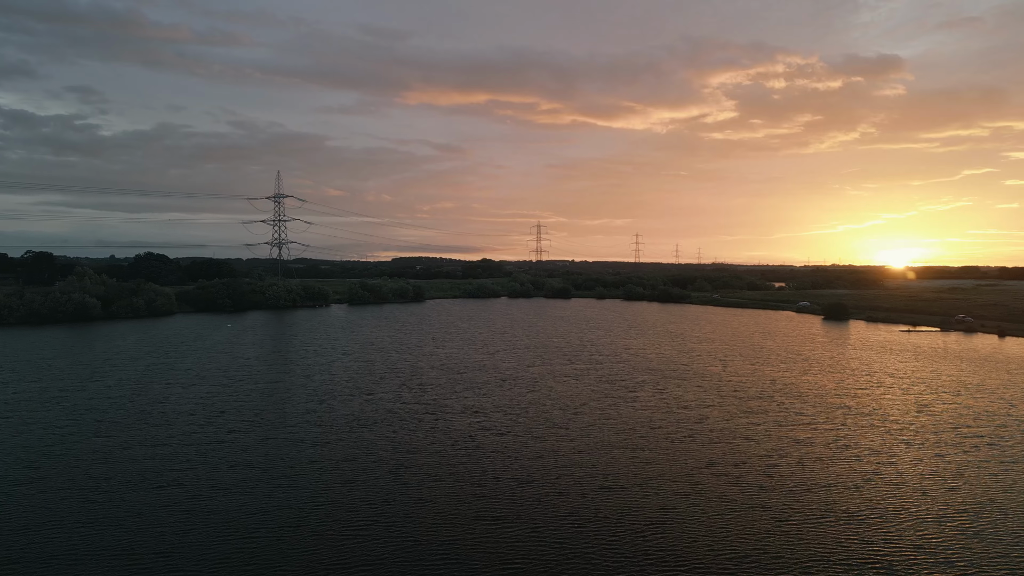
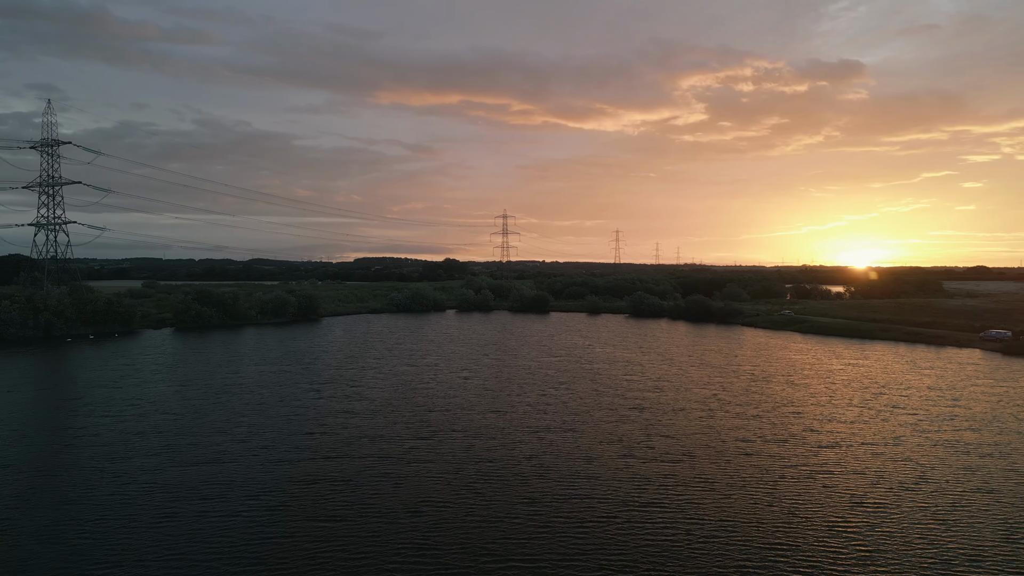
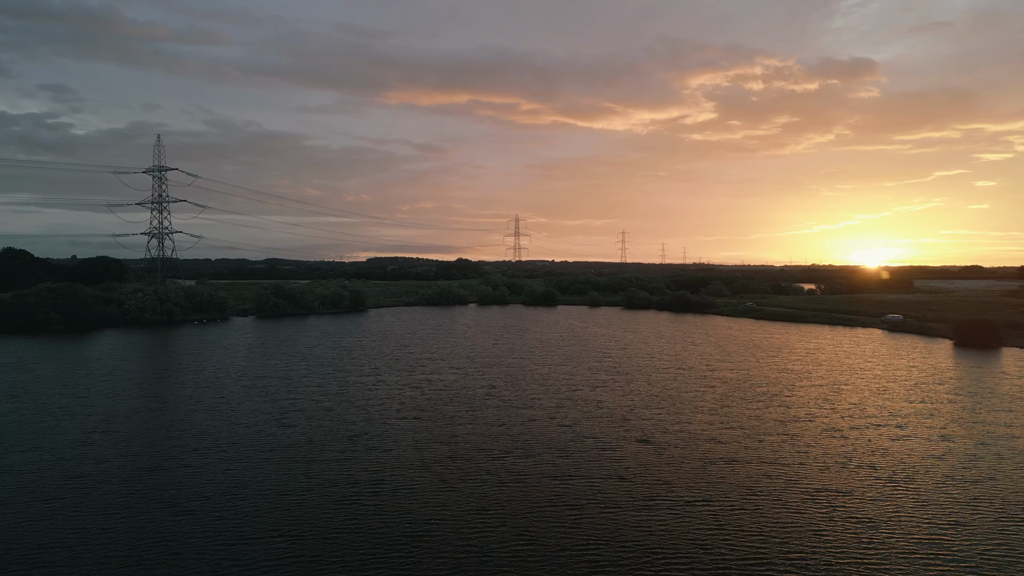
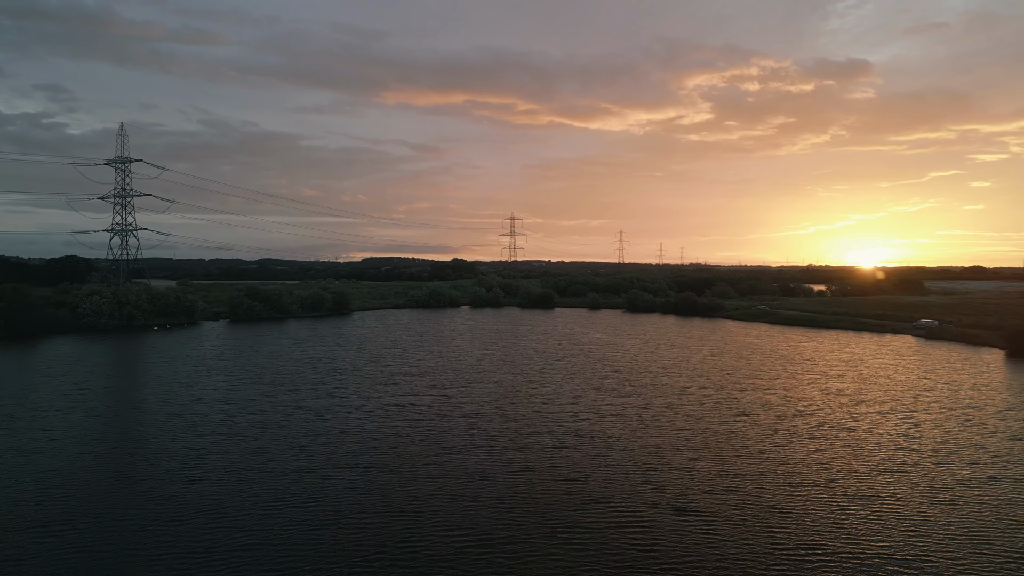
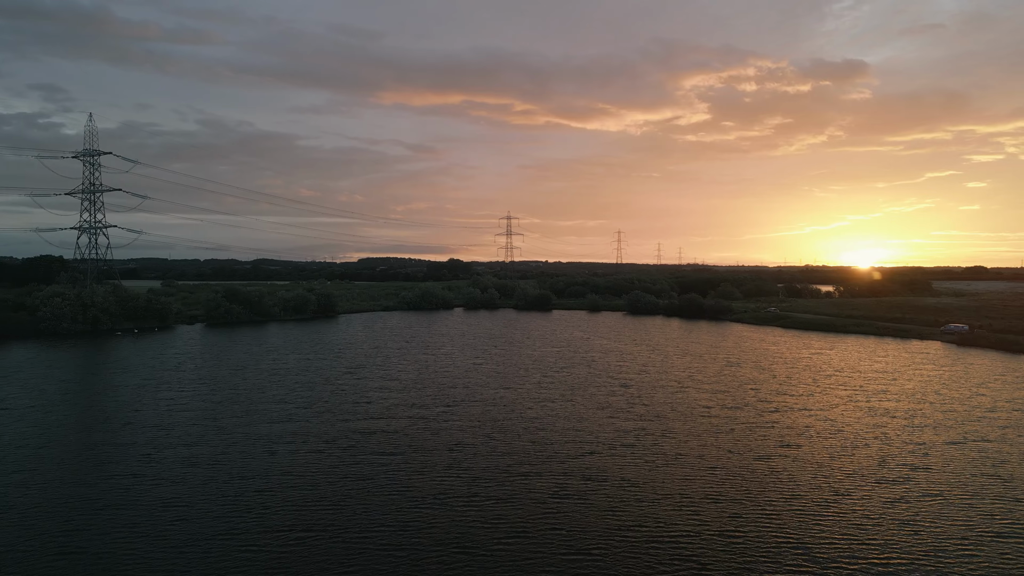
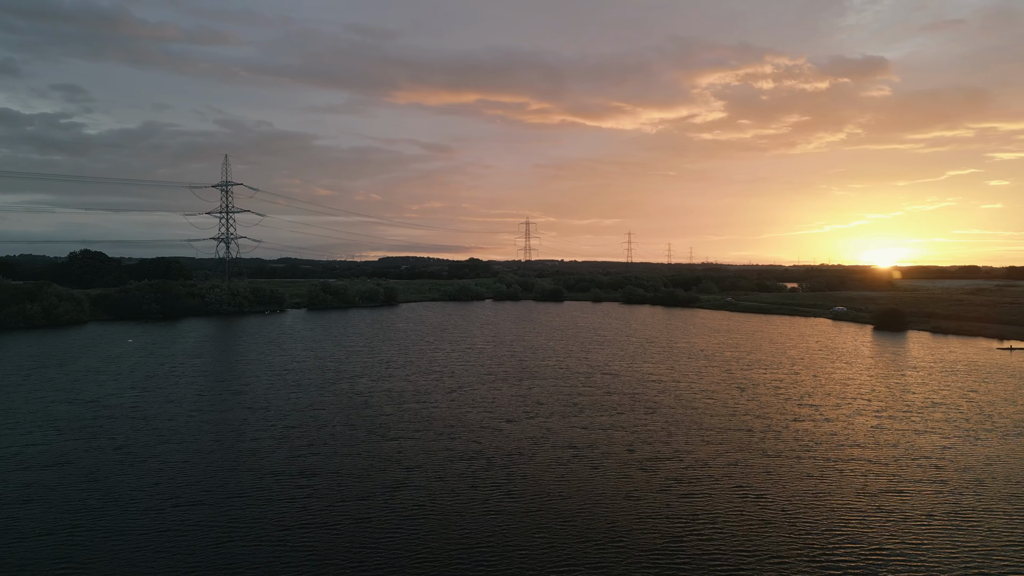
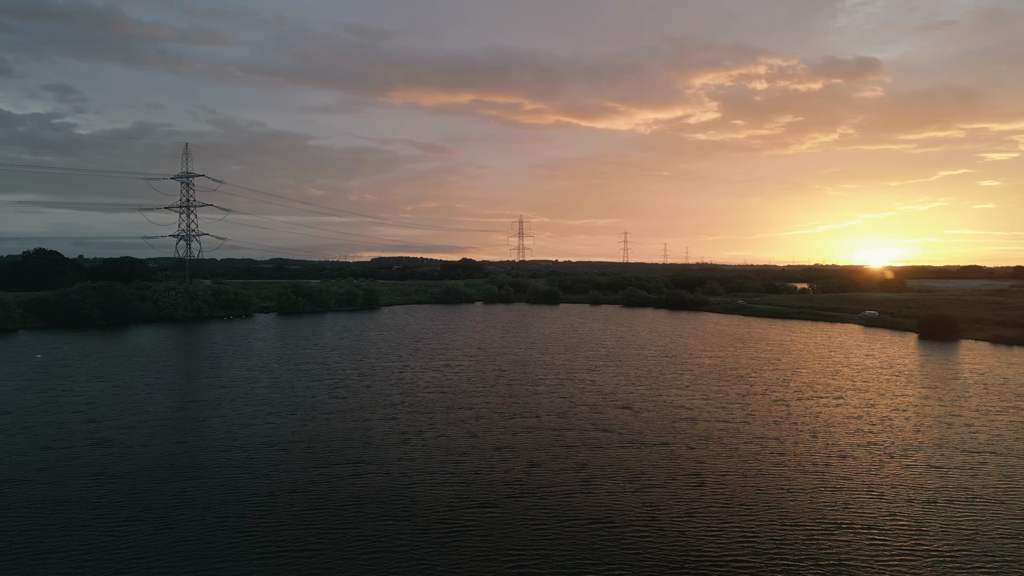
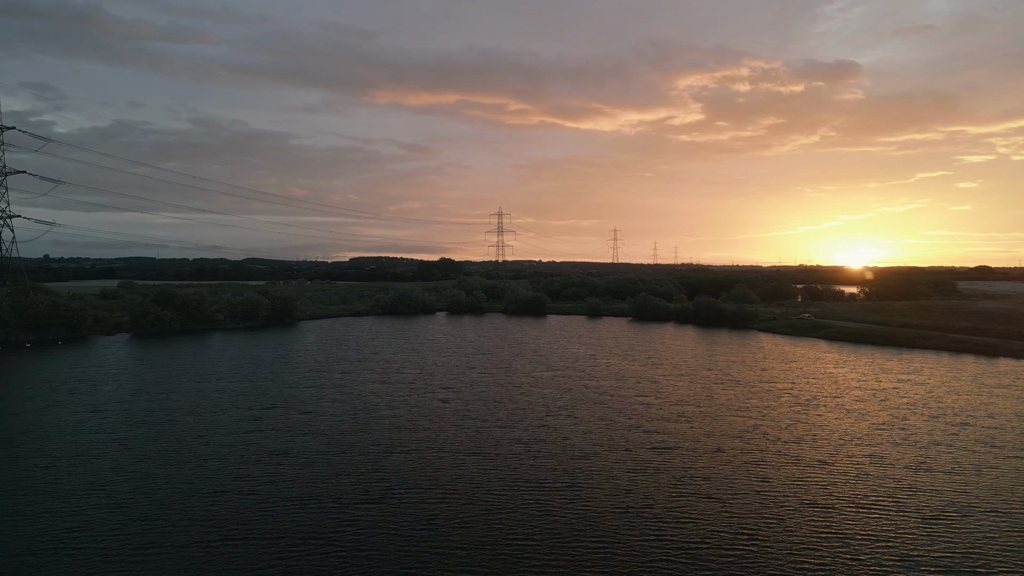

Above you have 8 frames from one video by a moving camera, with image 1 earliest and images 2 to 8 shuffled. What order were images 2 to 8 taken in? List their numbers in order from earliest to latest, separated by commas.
6, 7, 3, 4, 5, 2, 8
